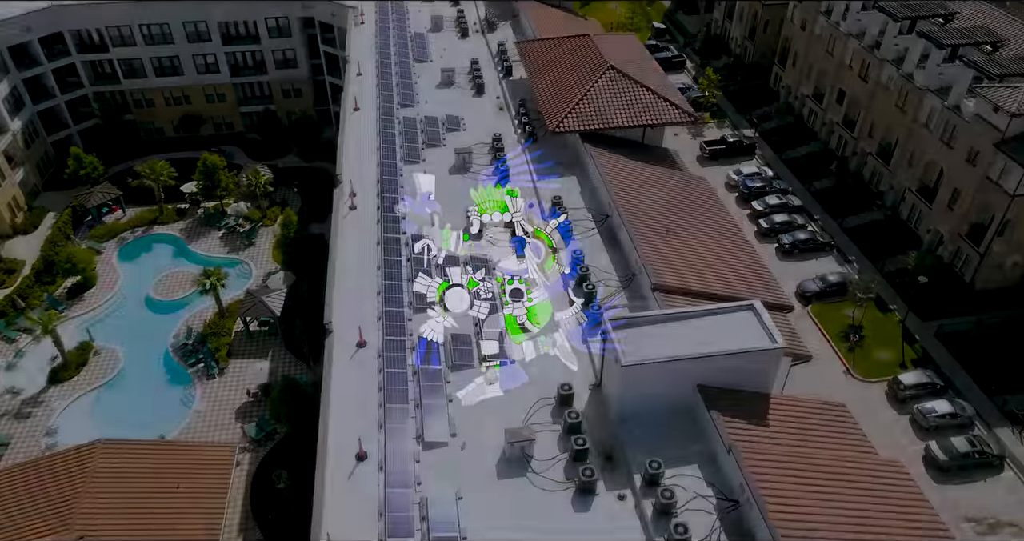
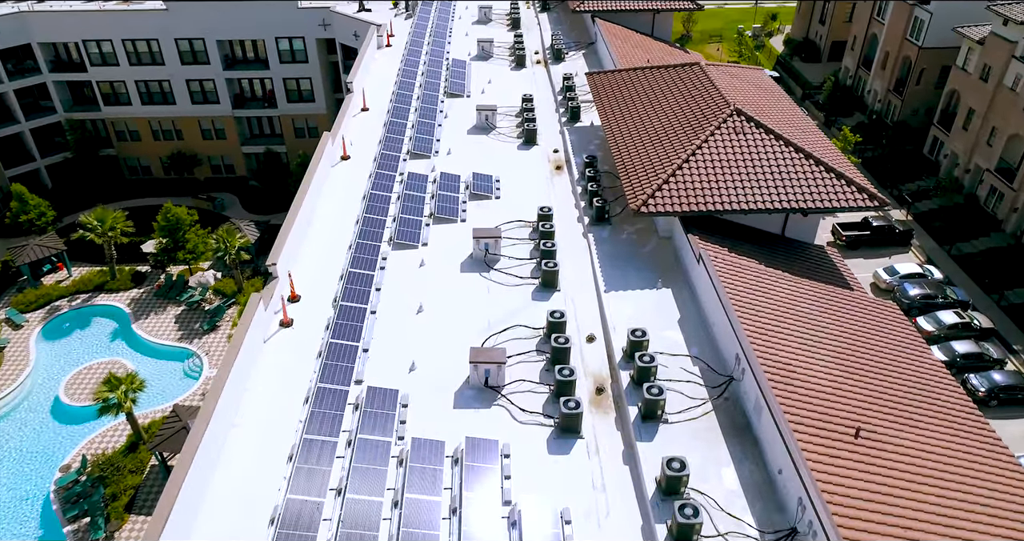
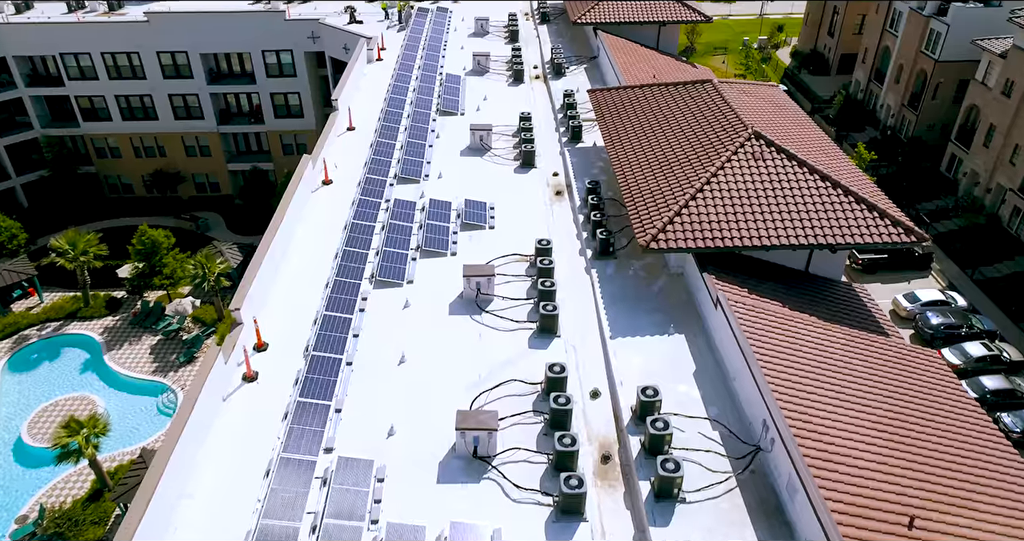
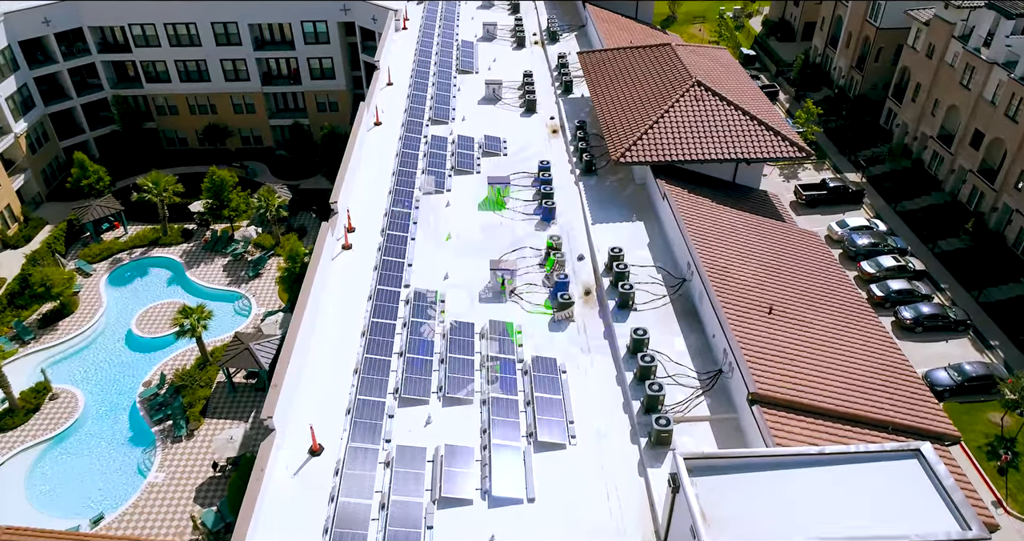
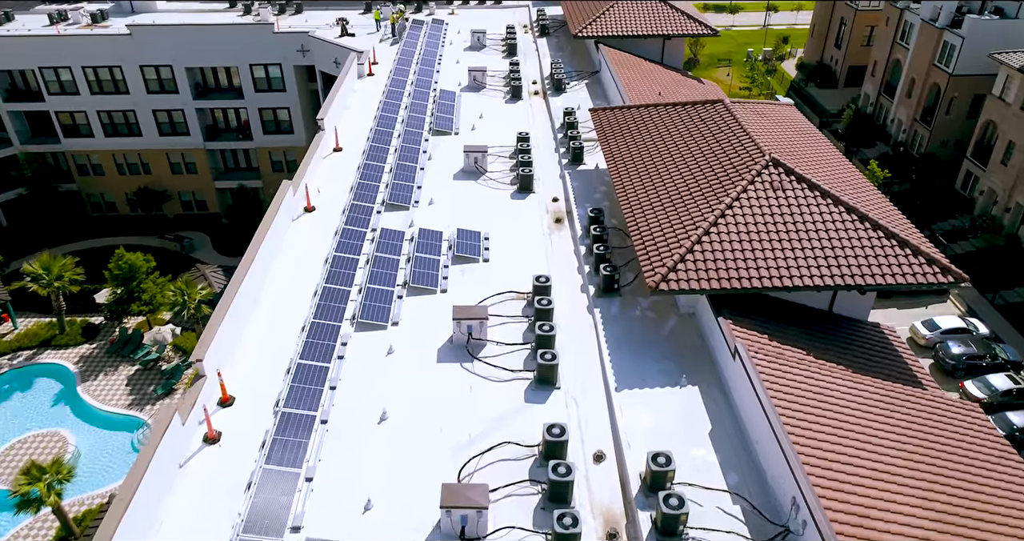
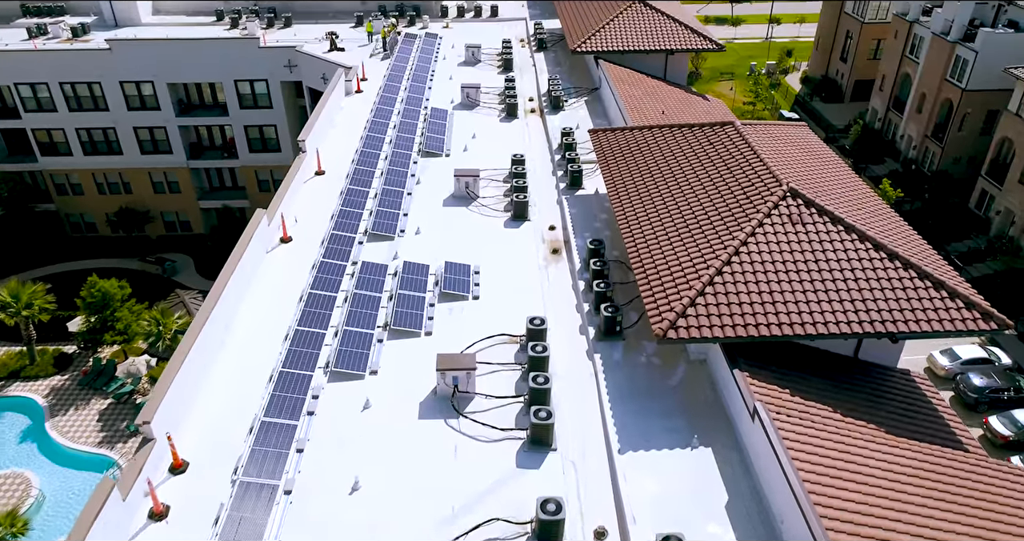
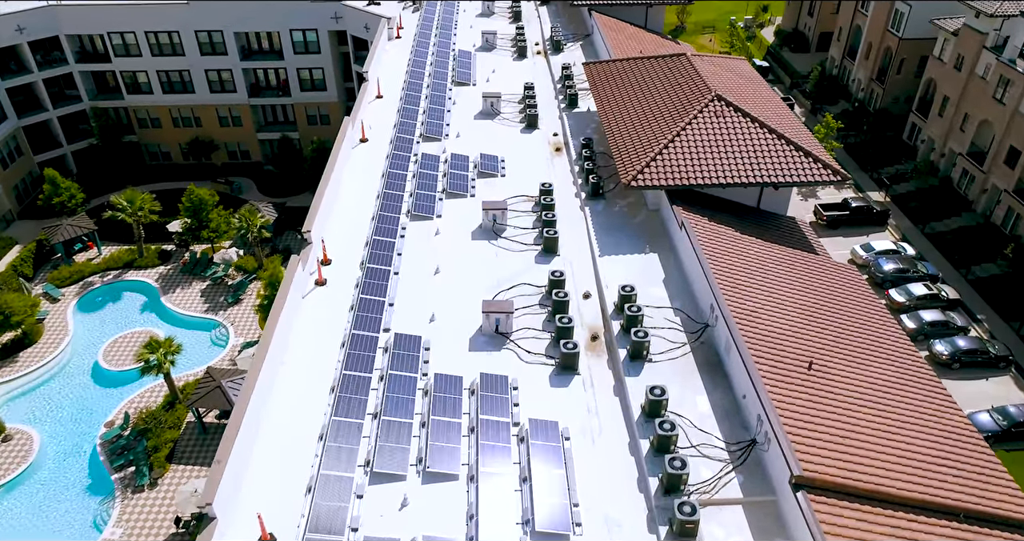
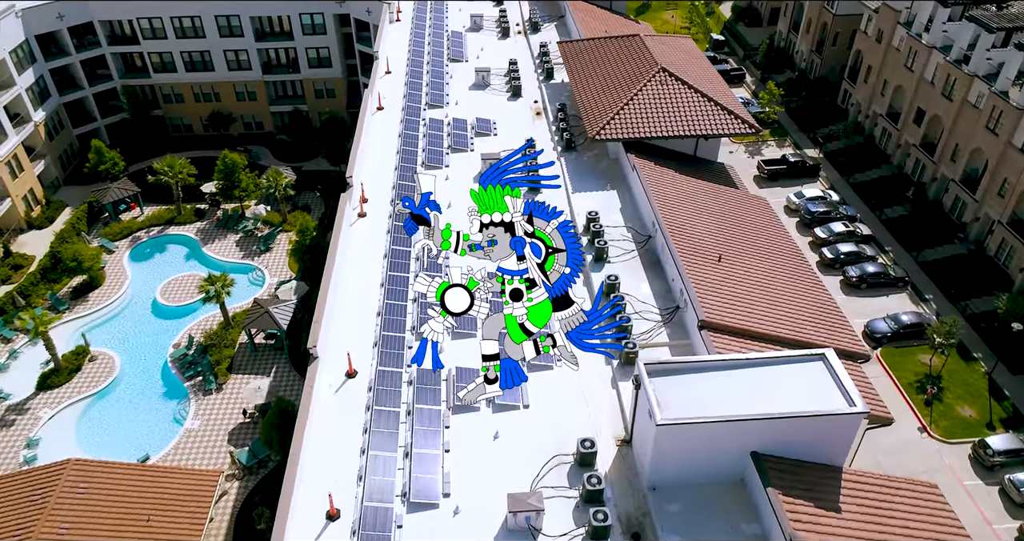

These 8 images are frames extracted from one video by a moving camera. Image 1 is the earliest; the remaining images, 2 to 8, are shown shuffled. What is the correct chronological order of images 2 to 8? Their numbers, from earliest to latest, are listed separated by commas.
8, 4, 7, 2, 3, 5, 6
